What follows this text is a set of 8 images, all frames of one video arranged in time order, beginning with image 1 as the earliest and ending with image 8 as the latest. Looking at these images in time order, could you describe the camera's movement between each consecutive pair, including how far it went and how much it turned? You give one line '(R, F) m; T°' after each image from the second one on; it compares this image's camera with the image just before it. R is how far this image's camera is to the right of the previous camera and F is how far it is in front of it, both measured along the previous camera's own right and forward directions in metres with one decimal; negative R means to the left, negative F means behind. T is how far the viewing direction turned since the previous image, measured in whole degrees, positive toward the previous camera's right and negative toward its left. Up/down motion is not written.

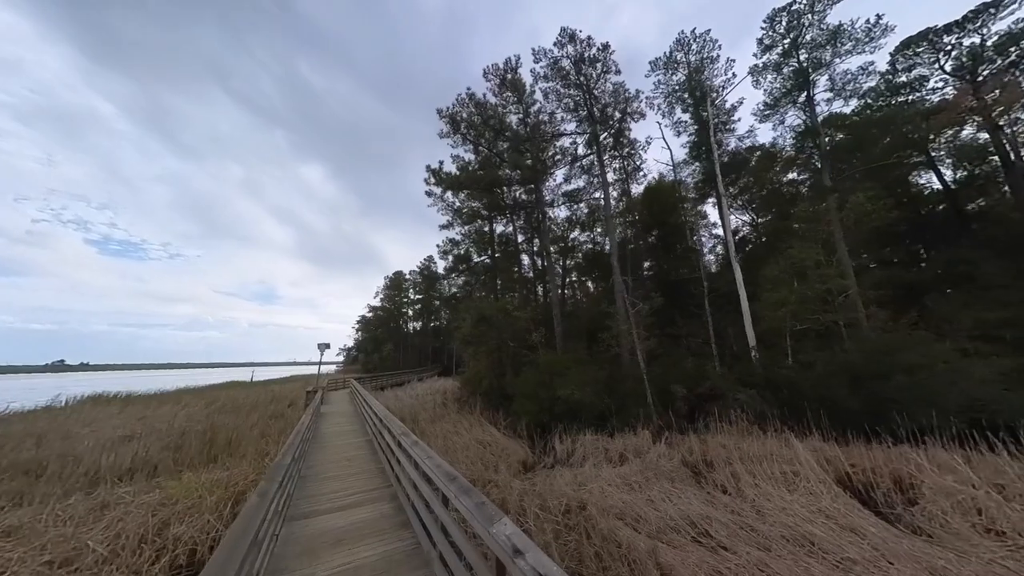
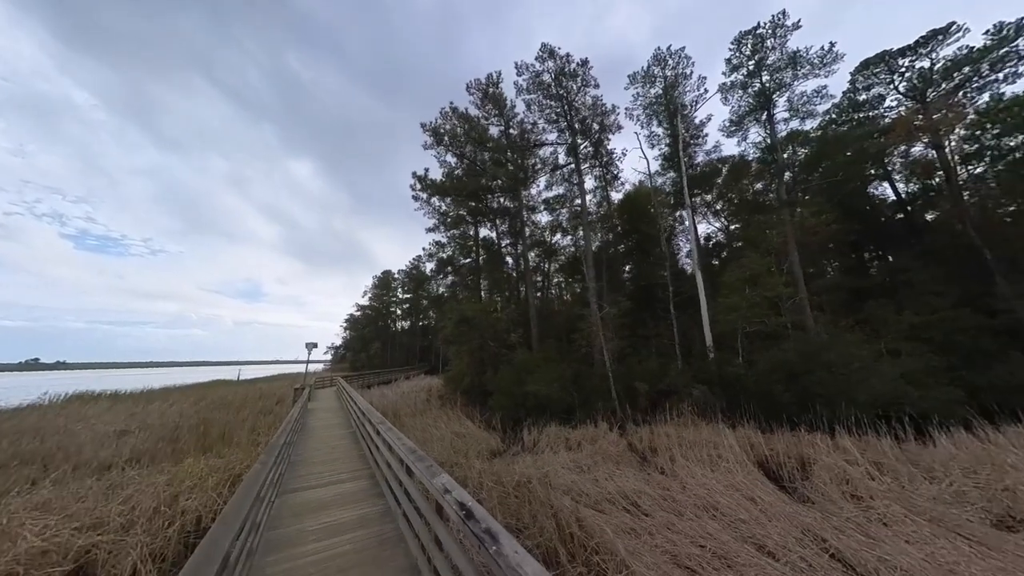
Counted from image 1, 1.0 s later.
(+0.4, -0.6) m; +2°
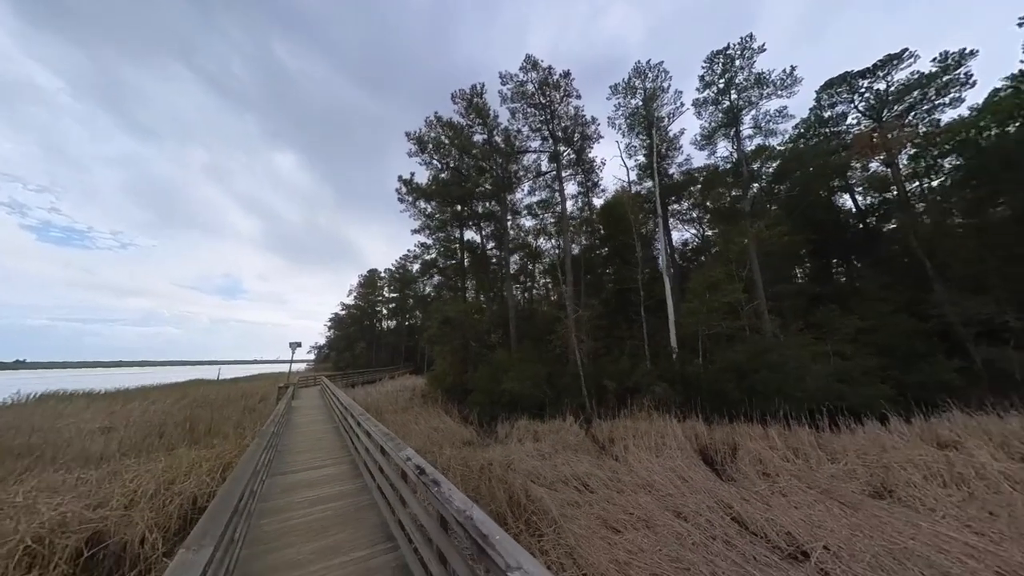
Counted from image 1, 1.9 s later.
(+0.3, -0.5) m; +2°
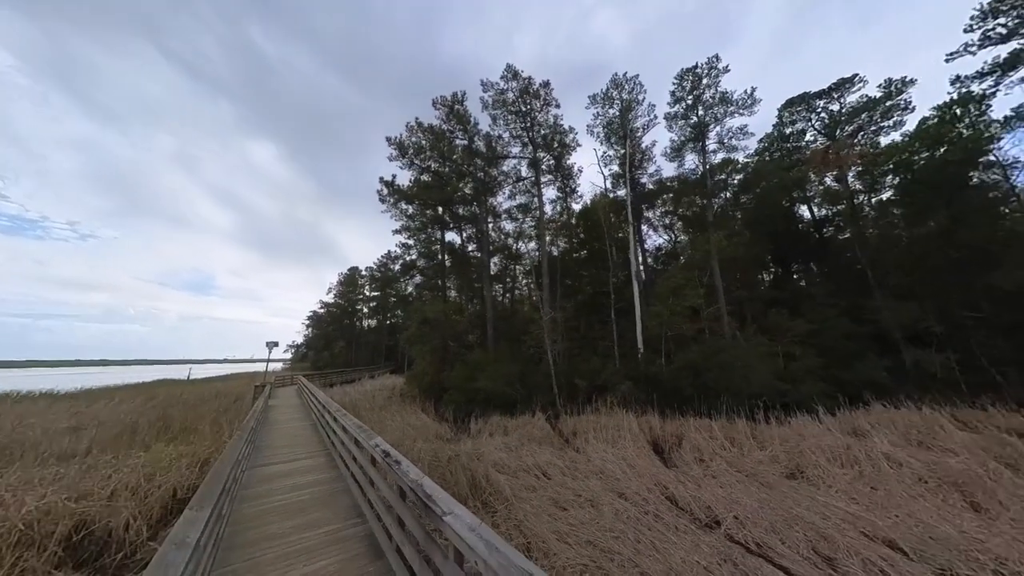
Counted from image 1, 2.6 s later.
(+0.3, -0.4) m; +3°
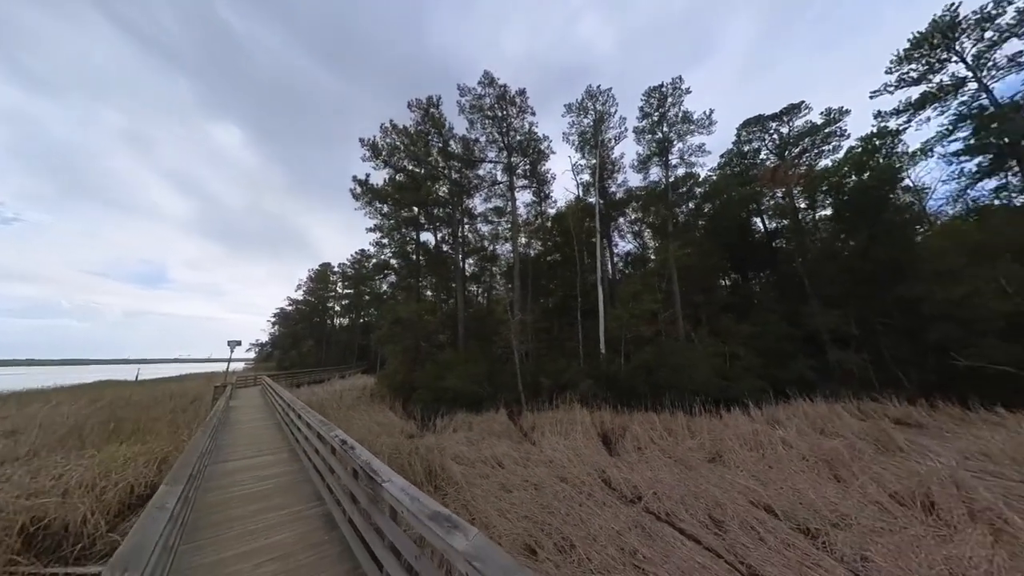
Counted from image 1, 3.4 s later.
(+0.4, -0.5) m; +4°
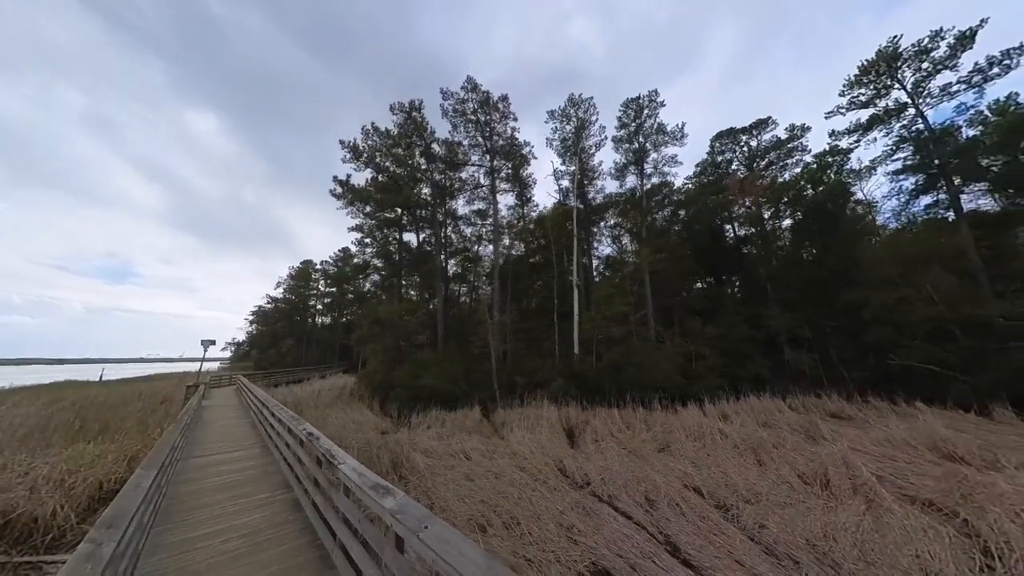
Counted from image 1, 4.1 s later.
(+0.4, -0.4) m; +3°
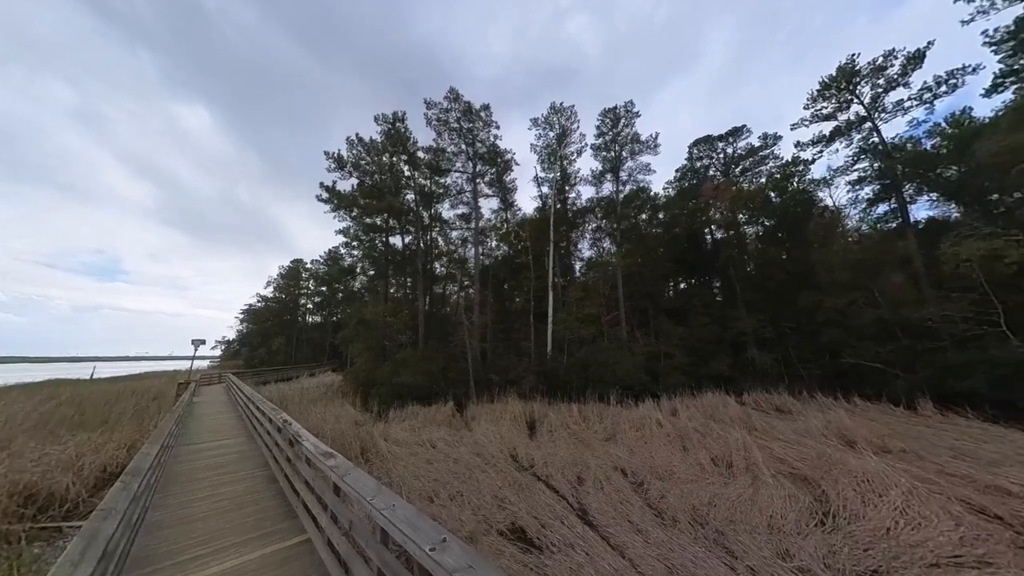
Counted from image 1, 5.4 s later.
(+0.8, -0.7) m; +1°
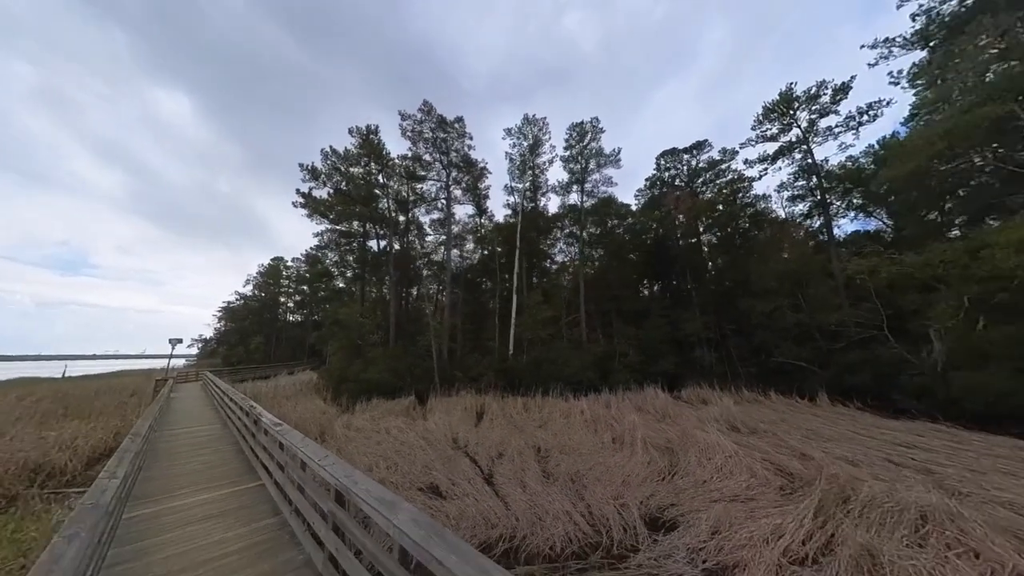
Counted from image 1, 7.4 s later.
(+1.2, -1.1) m; +2°
